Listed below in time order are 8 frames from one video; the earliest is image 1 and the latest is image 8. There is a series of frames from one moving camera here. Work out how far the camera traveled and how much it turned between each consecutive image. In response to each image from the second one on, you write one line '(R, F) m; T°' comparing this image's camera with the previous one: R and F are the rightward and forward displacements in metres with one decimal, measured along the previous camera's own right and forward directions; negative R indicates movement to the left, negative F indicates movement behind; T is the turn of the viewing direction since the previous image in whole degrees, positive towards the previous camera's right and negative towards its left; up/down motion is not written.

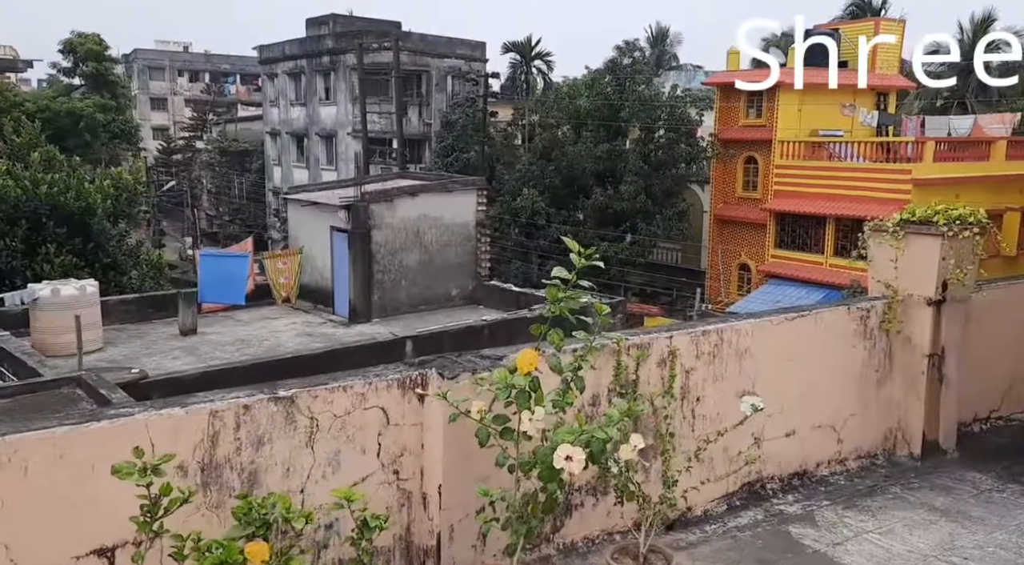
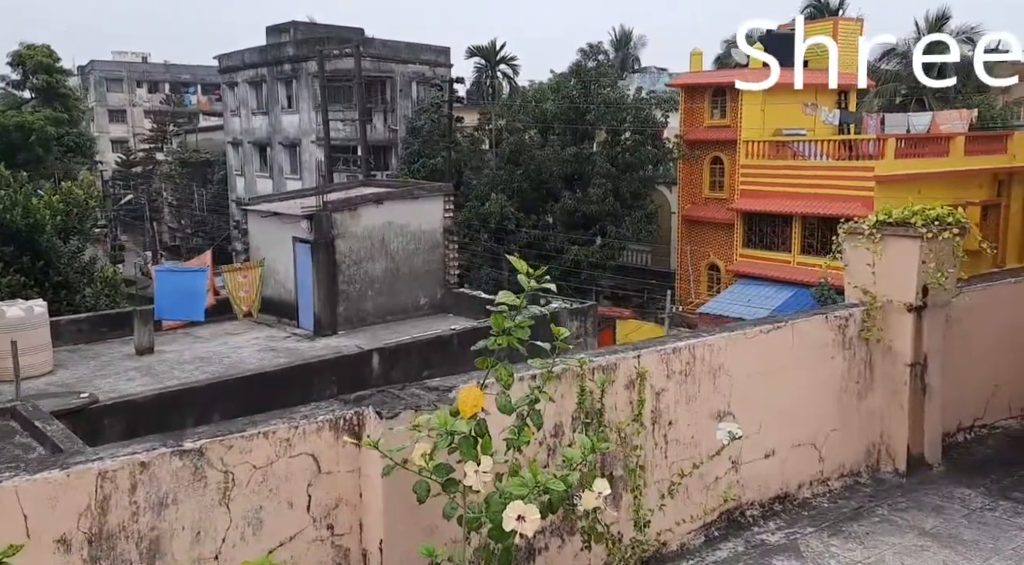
(+0.1, +0.2) m; +2°
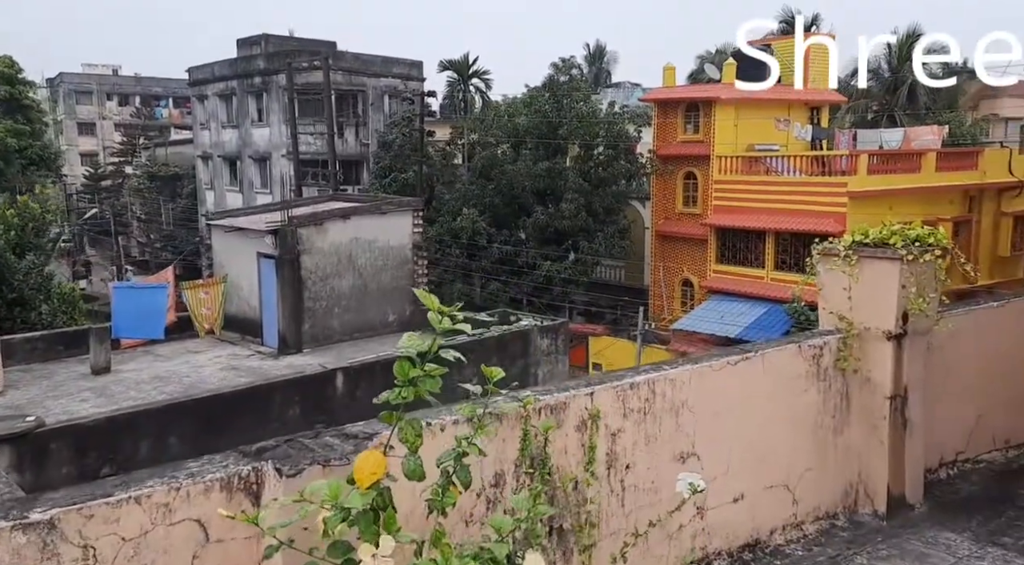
(+0.1, +0.3) m; +1°
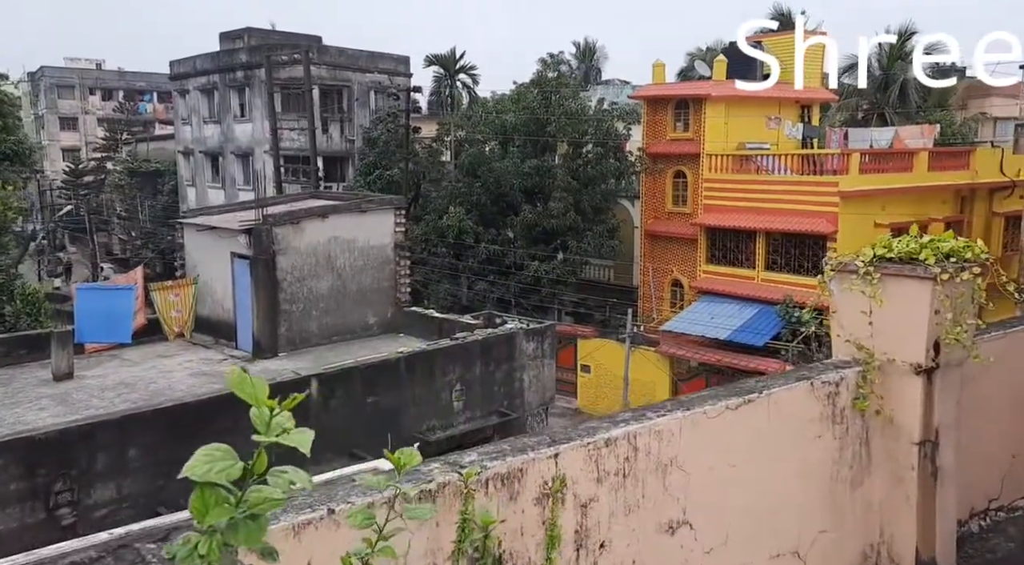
(+0.1, +0.5) m; +1°
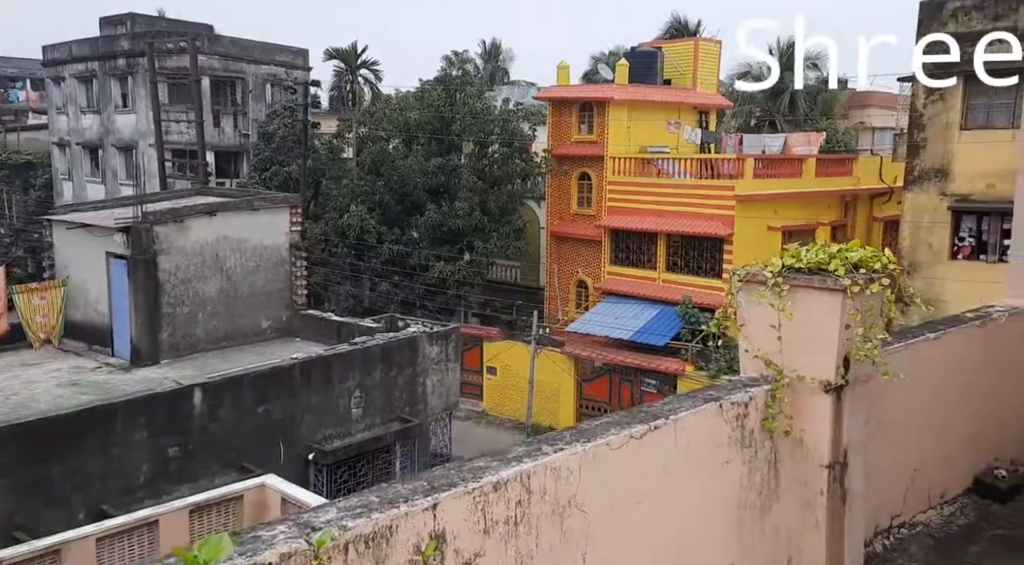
(+0.1, +0.4) m; +5°
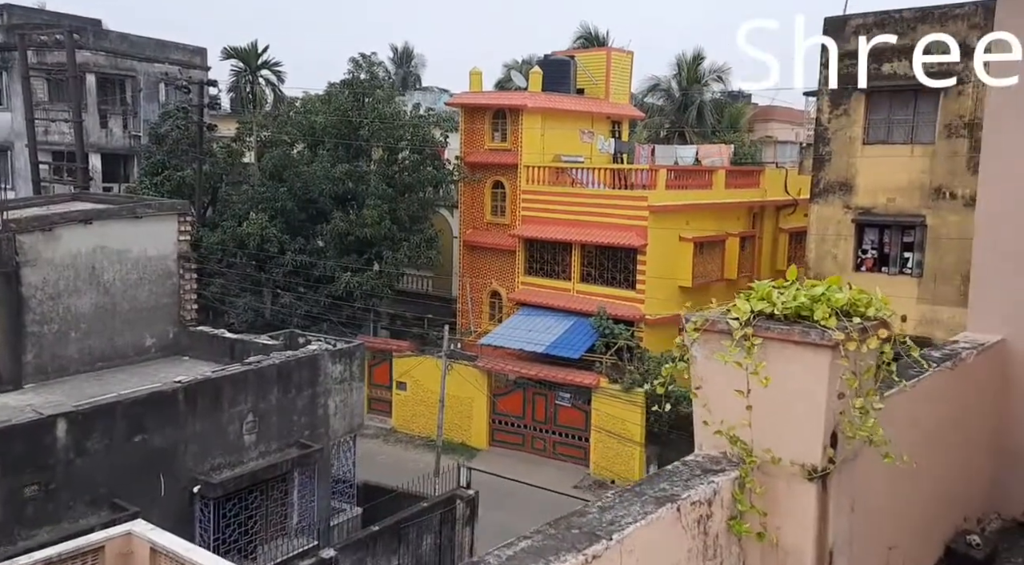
(+0.1, +0.8) m; +5°
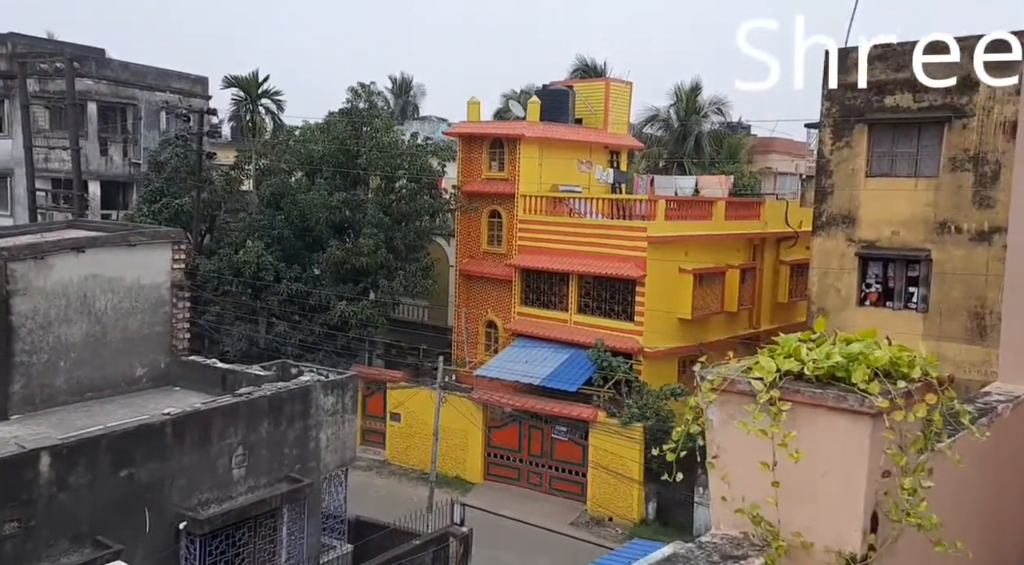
(0.0, +0.2) m; 0°
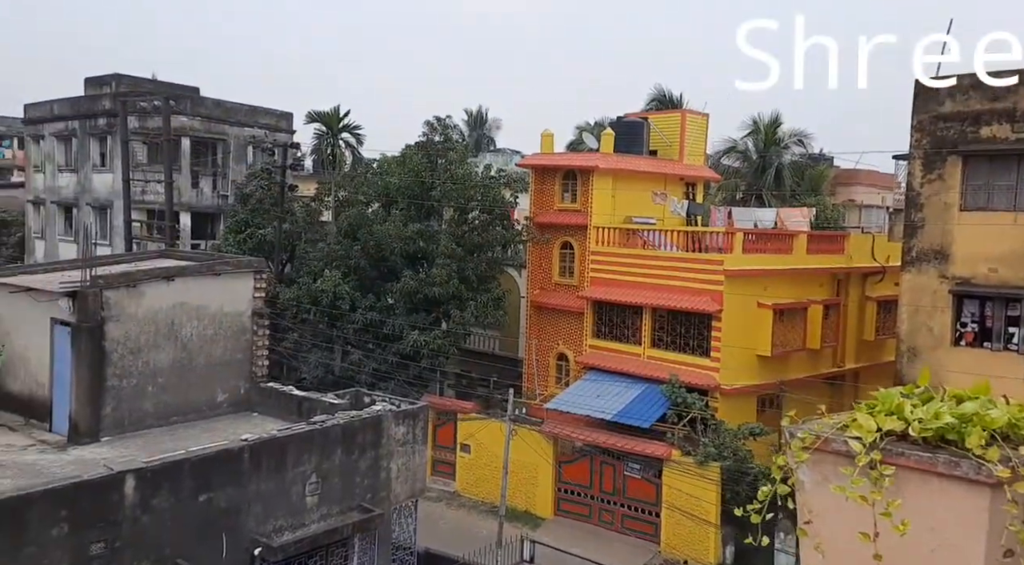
(-0.1, 0.0) m; -4°
